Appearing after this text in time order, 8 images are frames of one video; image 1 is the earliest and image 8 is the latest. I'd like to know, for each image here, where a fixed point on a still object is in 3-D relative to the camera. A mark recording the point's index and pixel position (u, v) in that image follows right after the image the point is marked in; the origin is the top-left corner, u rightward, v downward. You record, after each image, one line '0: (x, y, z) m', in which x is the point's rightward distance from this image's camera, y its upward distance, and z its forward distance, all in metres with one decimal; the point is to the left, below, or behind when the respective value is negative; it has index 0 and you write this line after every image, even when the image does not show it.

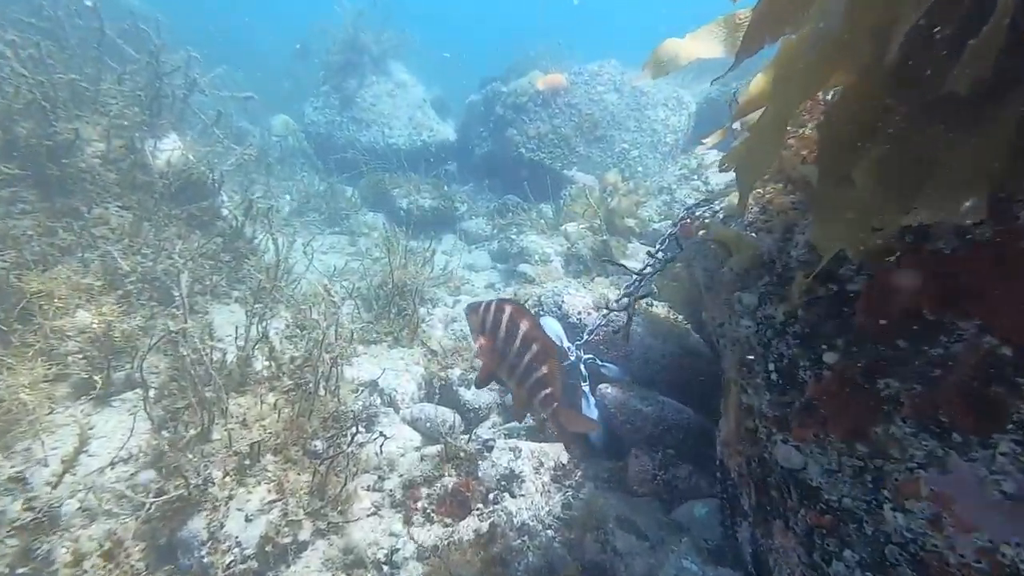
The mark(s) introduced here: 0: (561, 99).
0: (+1.0, +3.9, +9.1) m
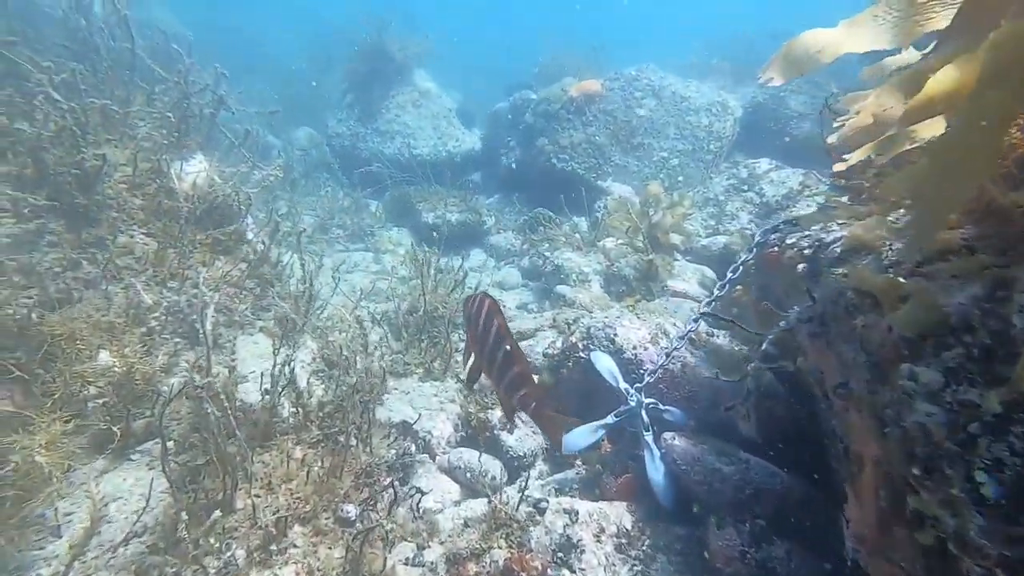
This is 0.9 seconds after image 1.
0: (+1.7, +3.6, +8.7) m
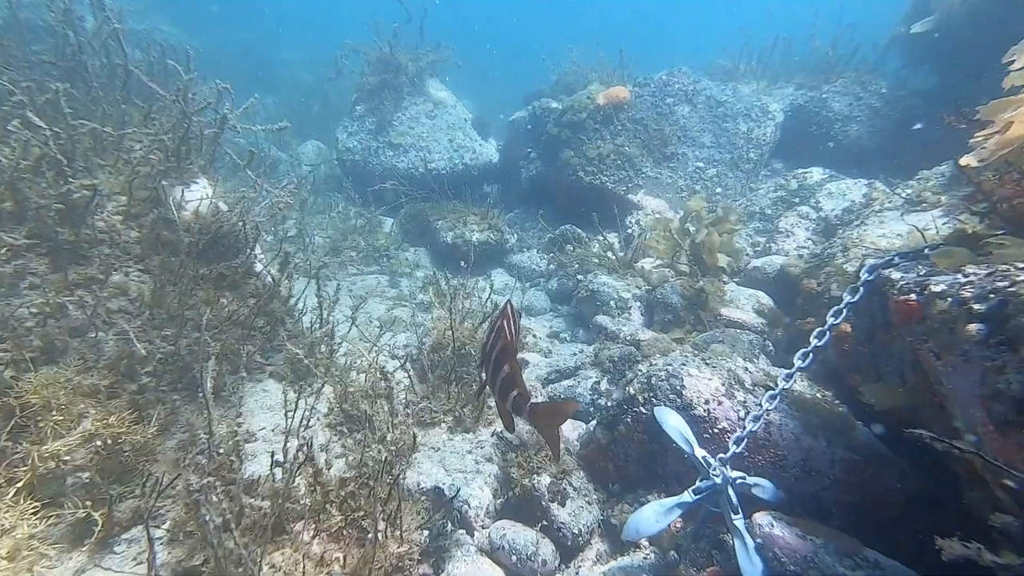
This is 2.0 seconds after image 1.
0: (+2.1, +3.2, +8.1) m
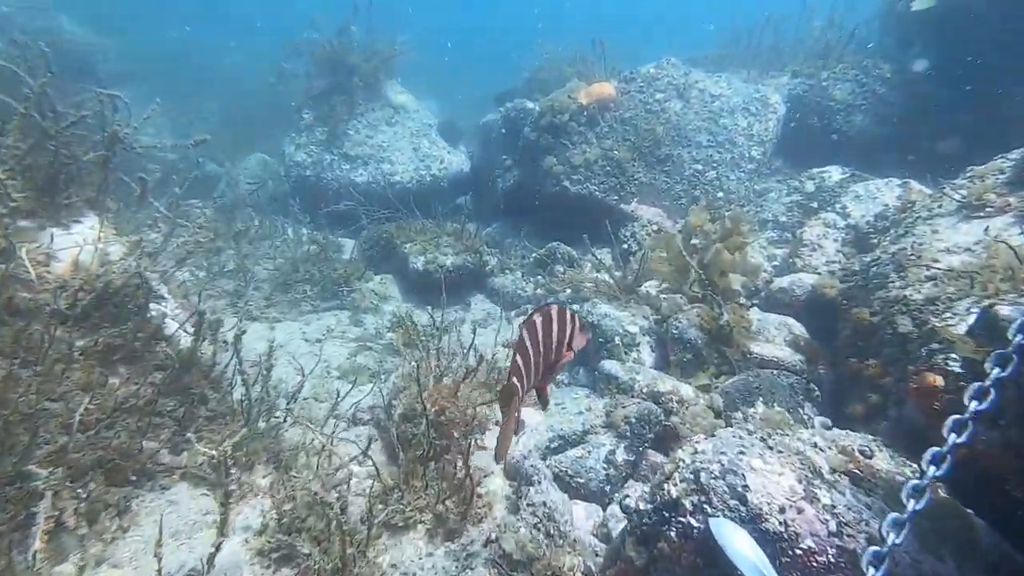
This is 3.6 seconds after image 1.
0: (+1.6, +2.8, +7.2) m
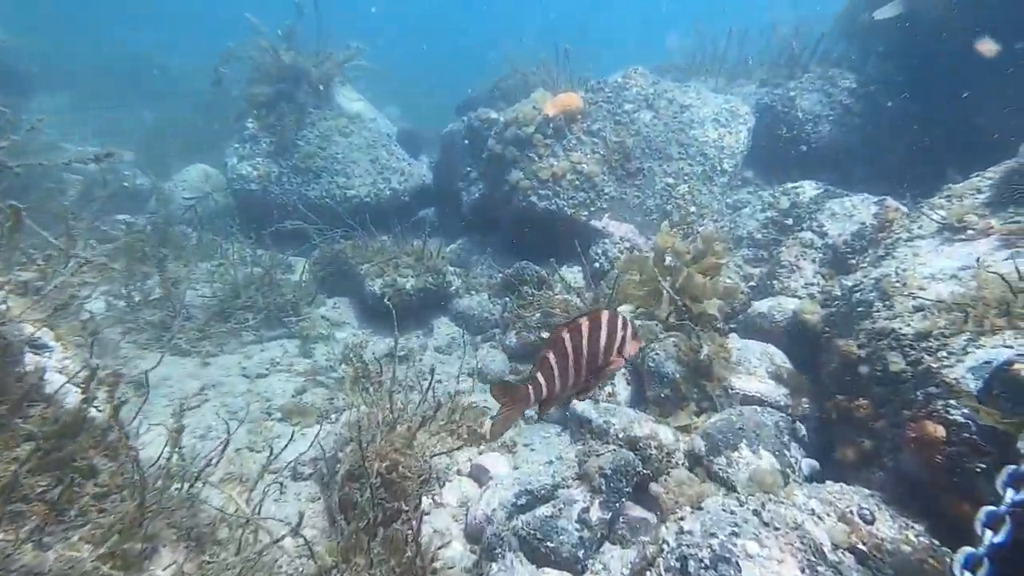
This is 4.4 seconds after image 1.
0: (+1.0, +2.5, +6.8) m
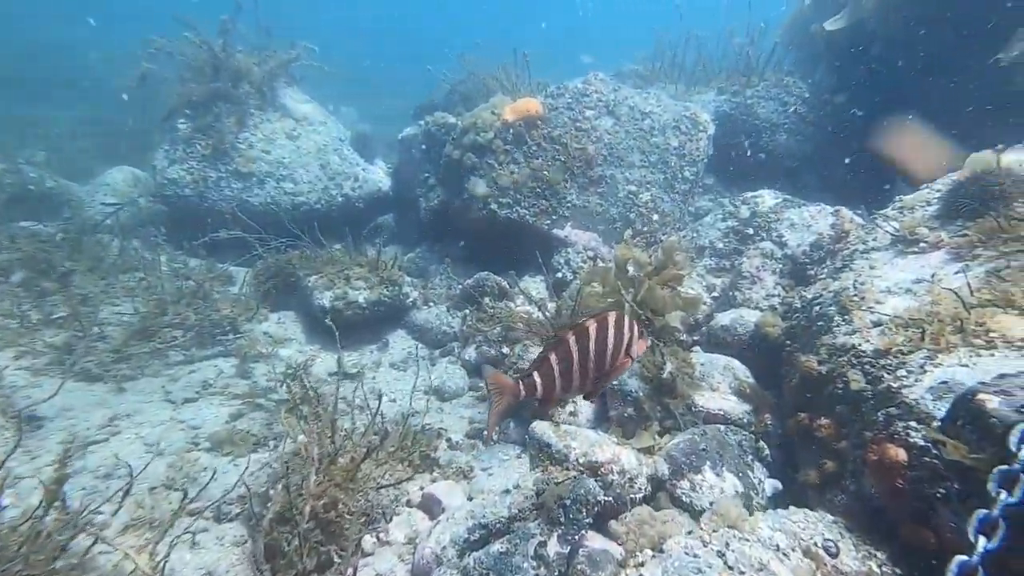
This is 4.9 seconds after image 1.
0: (+0.4, +2.4, +6.6) m
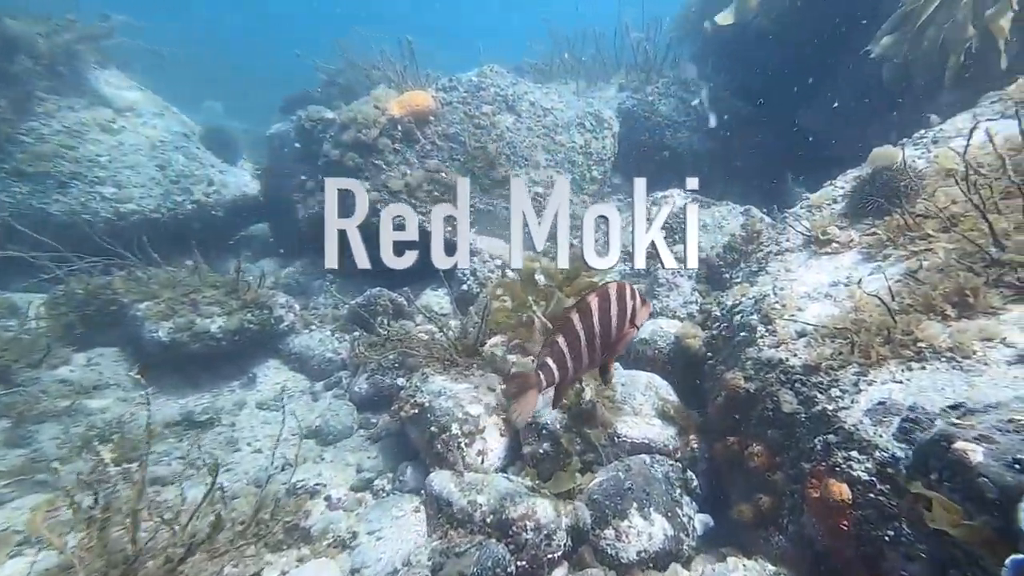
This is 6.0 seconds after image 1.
0: (-1.0, +2.2, +5.9) m
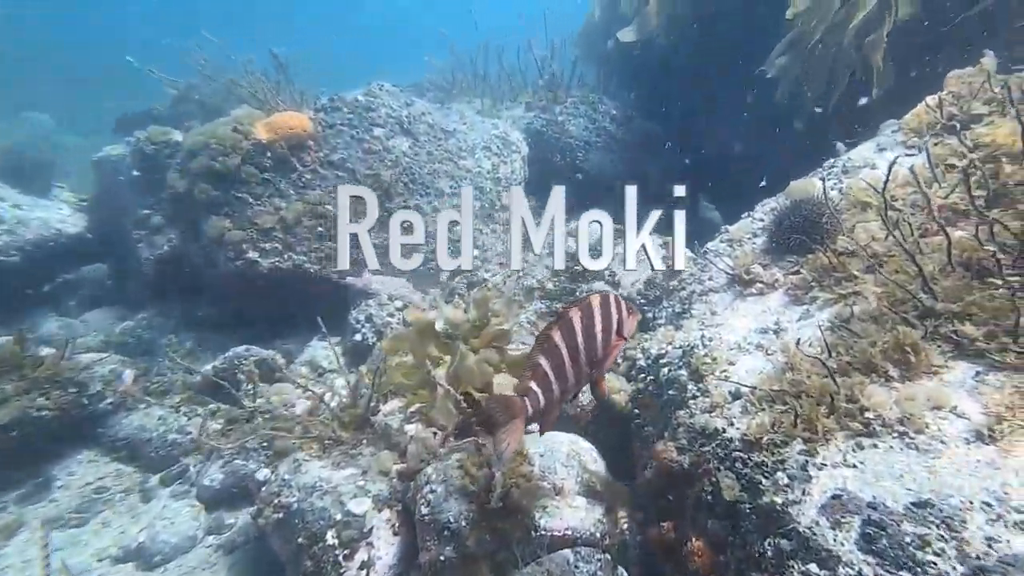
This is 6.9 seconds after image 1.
0: (-2.2, +1.6, +5.0) m
